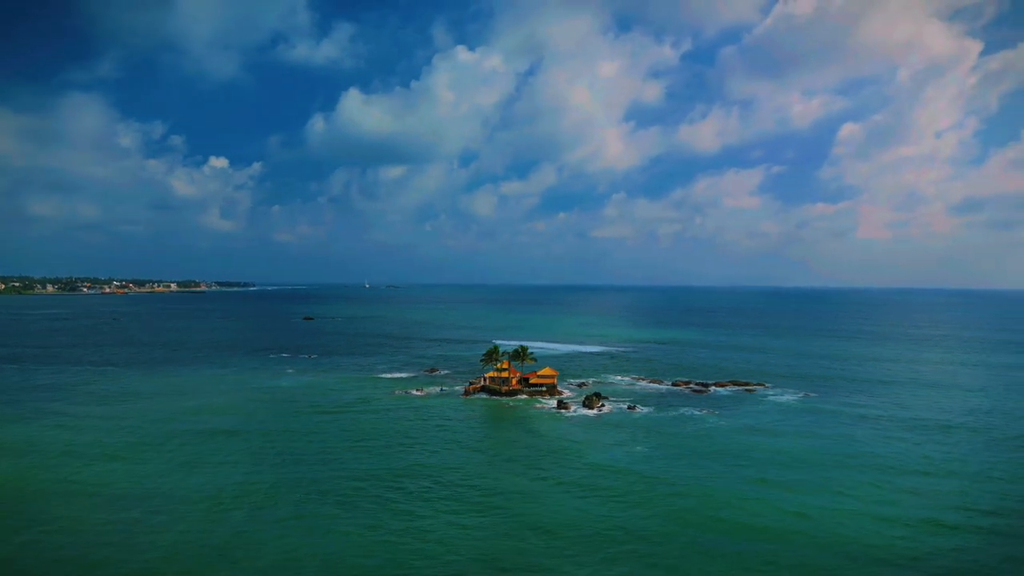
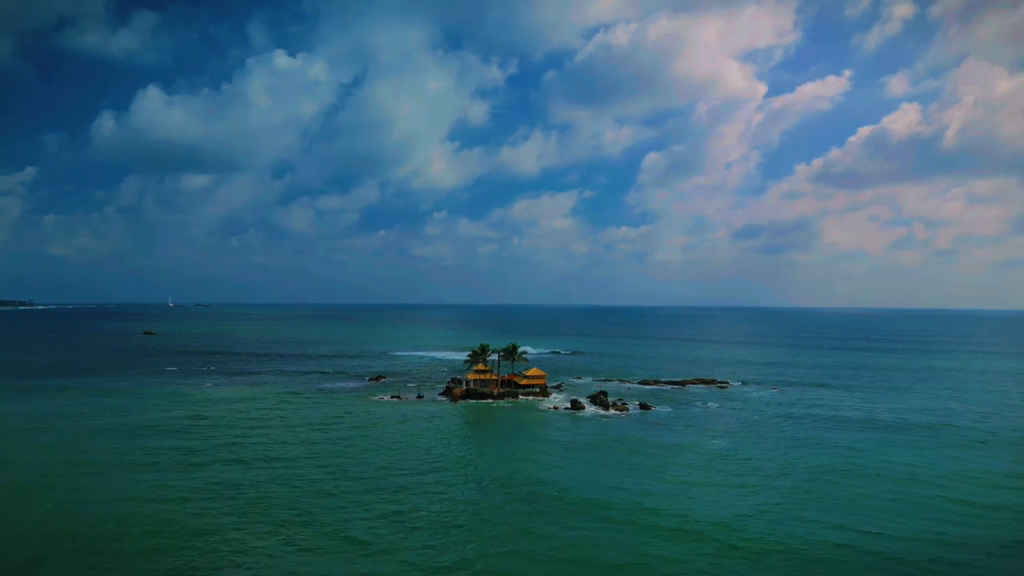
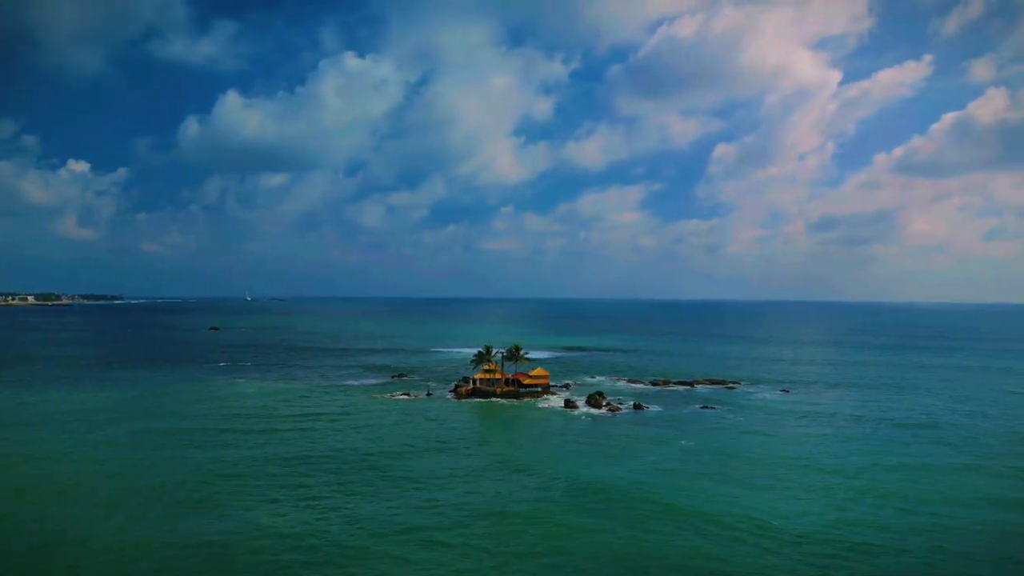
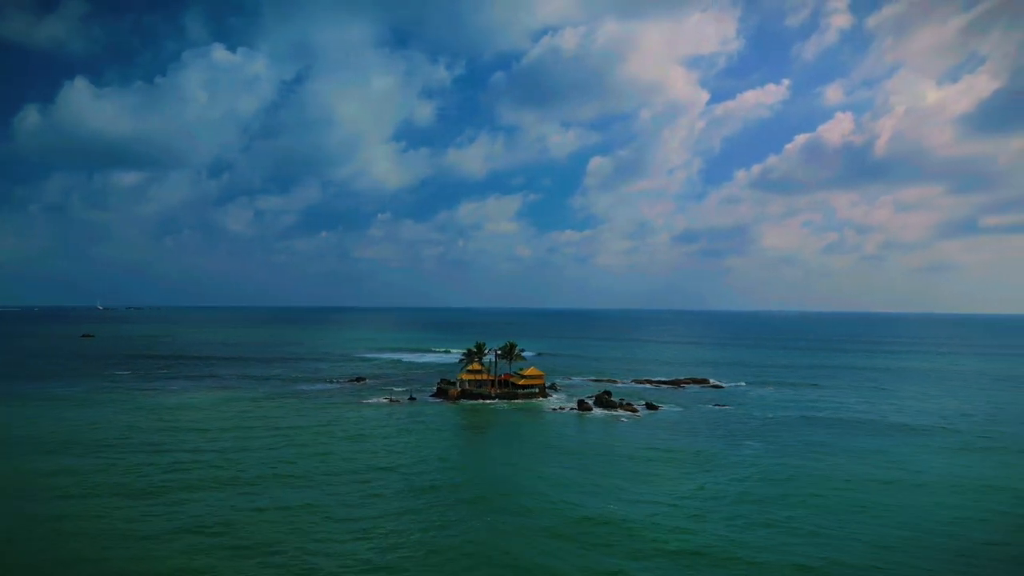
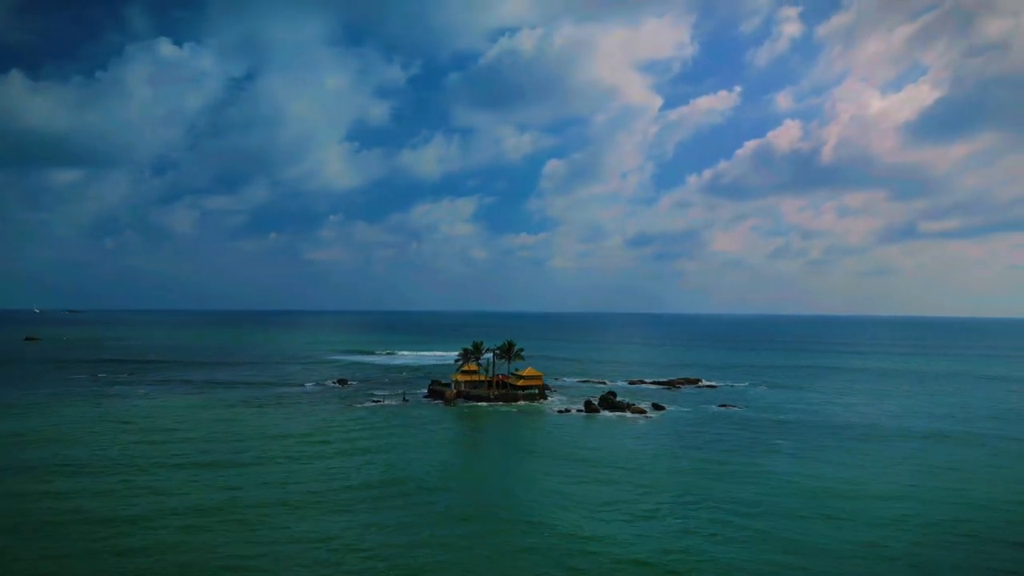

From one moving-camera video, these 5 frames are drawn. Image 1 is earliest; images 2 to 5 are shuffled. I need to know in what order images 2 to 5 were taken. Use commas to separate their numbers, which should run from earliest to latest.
3, 2, 4, 5
